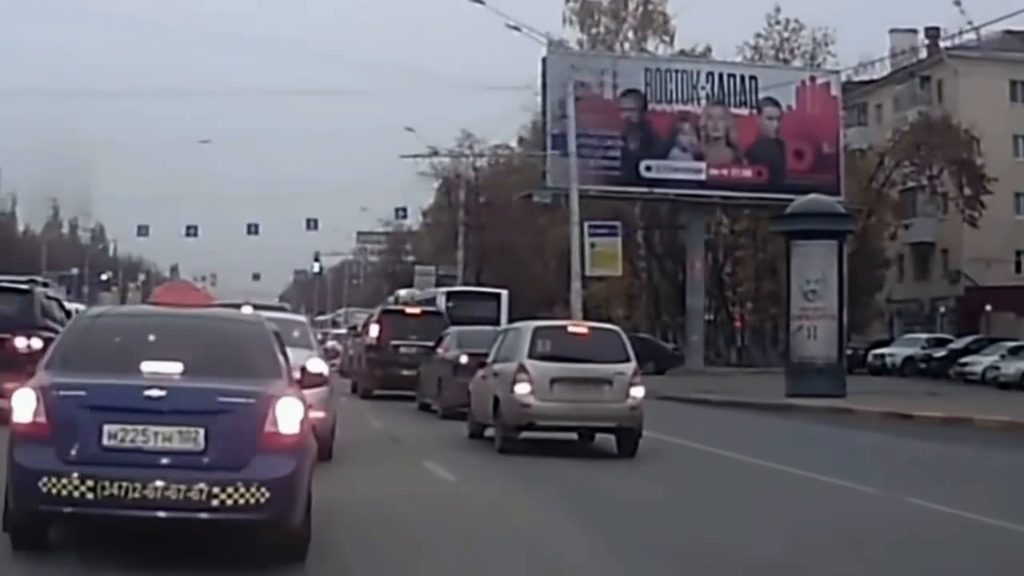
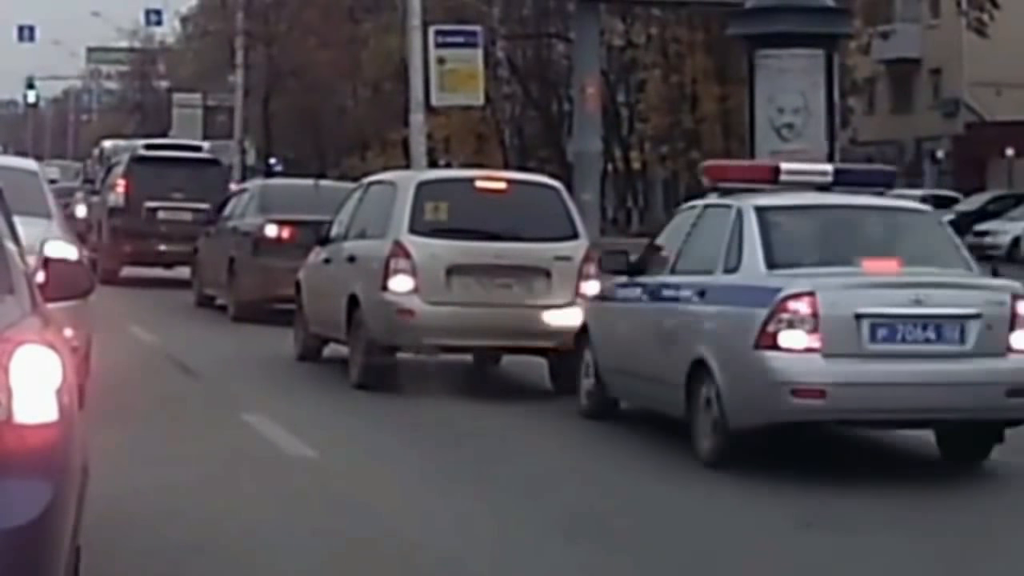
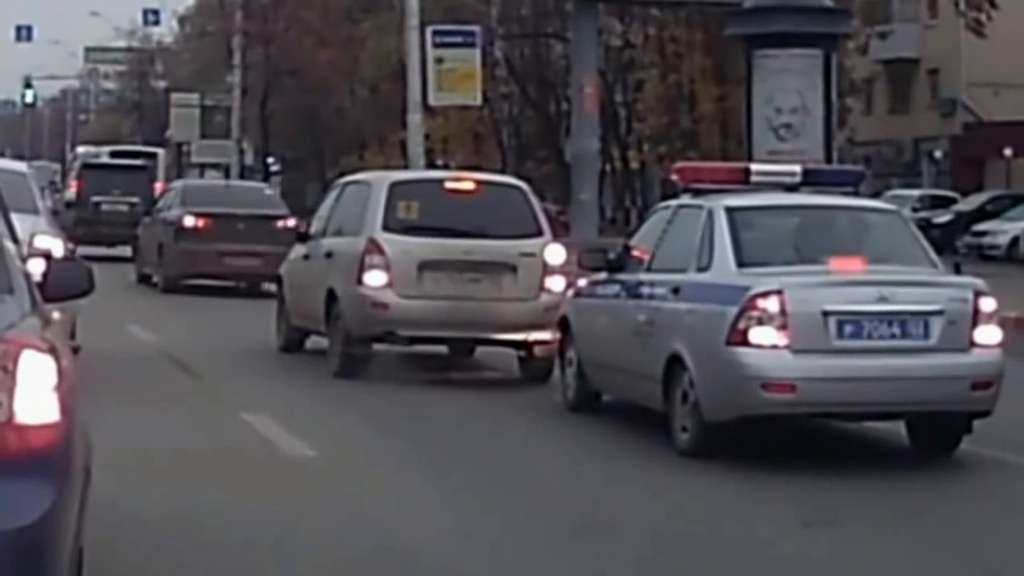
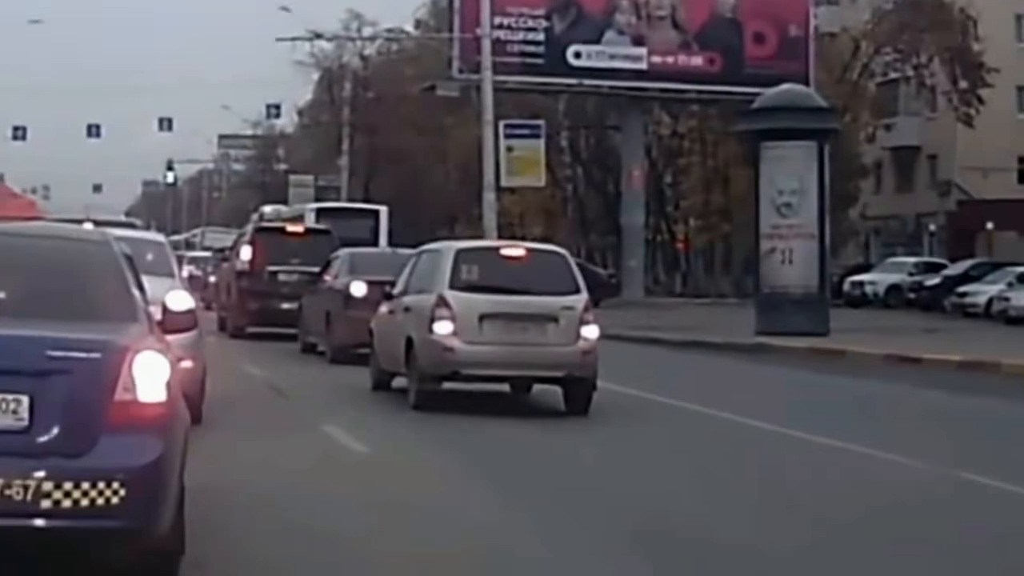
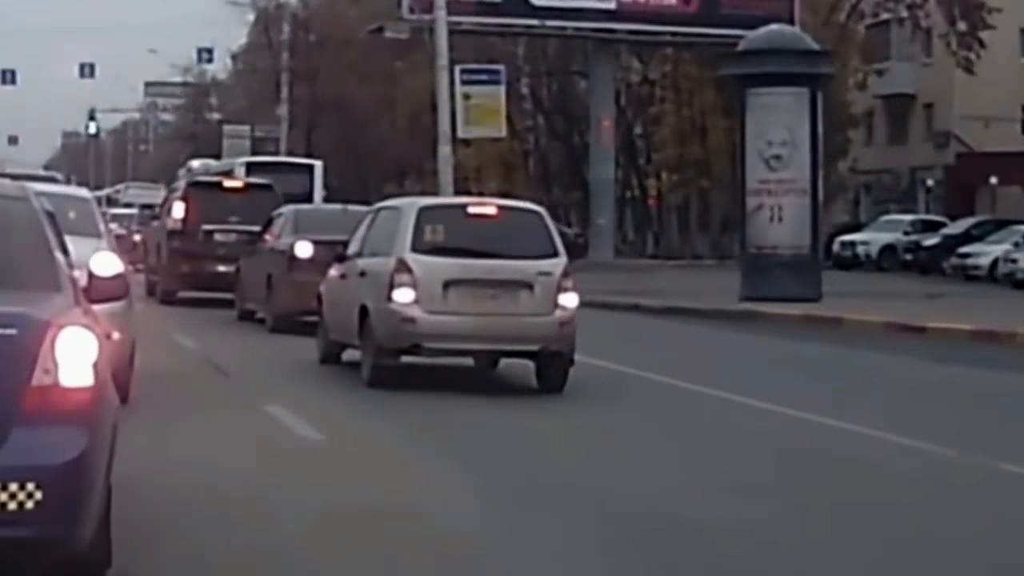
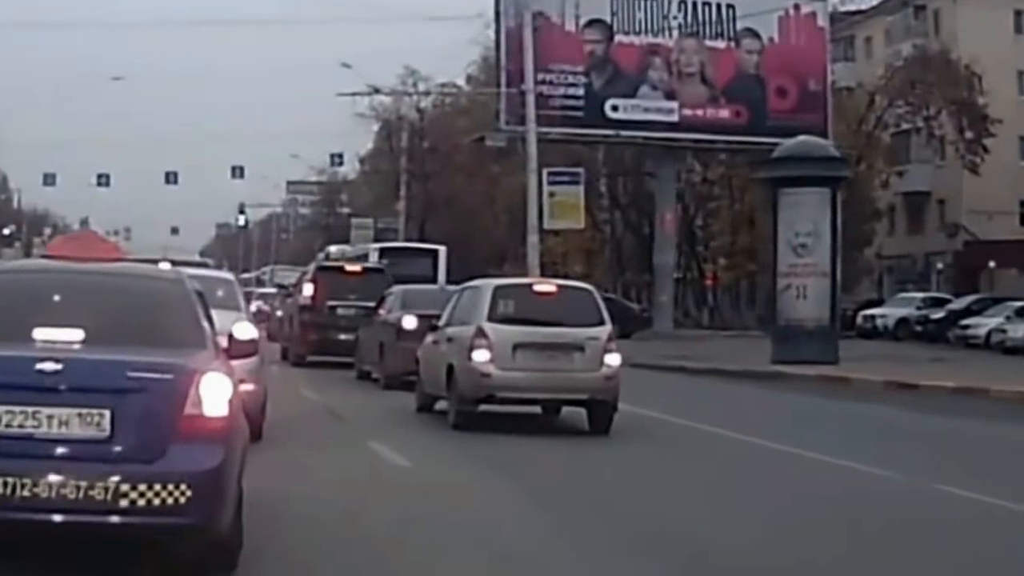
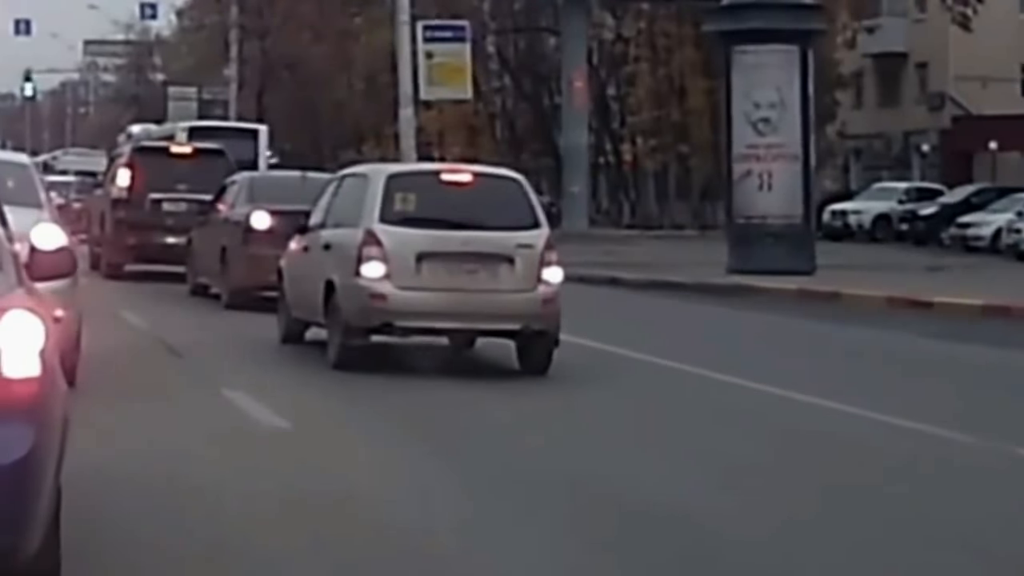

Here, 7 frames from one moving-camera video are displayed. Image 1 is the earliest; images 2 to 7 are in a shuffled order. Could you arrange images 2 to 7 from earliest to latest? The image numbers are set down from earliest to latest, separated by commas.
6, 4, 5, 7, 2, 3
